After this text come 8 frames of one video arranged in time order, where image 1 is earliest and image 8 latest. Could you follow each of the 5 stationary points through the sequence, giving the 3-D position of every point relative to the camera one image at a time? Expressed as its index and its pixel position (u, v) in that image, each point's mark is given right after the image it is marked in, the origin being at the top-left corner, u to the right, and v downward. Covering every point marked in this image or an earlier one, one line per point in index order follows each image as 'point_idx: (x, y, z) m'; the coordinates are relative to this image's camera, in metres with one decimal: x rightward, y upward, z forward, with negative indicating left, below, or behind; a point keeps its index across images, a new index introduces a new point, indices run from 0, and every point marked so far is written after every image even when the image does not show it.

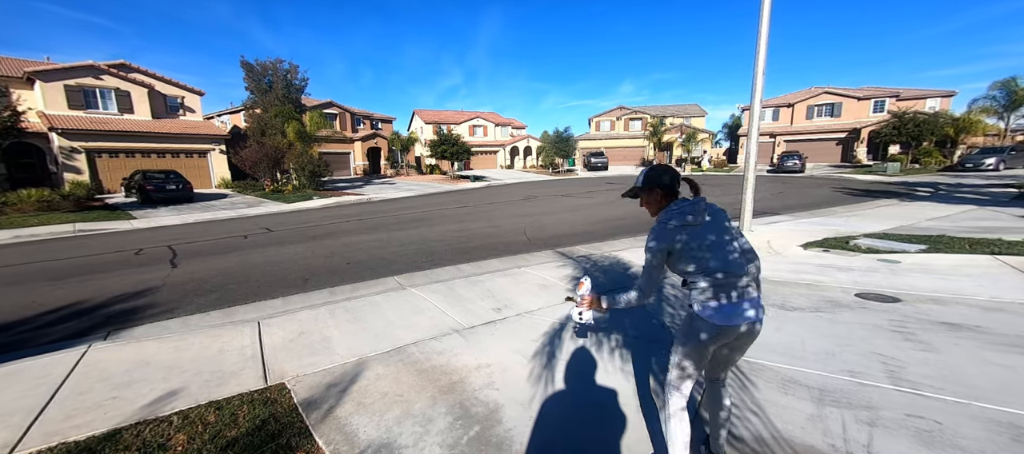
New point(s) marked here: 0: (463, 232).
0: (-1.2, -0.1, +10.2) m
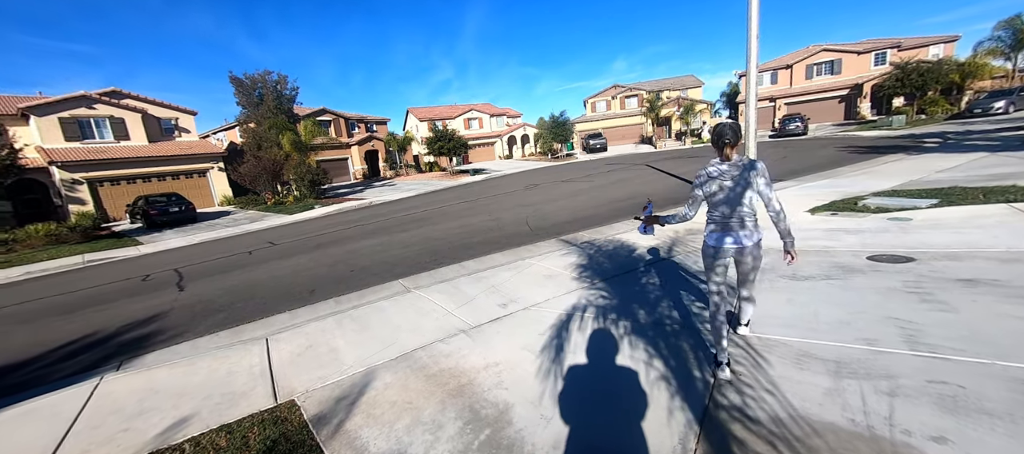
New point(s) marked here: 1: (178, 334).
0: (-1.1, 0.0, +10.1) m
1: (-3.9, -1.3, +4.8) m
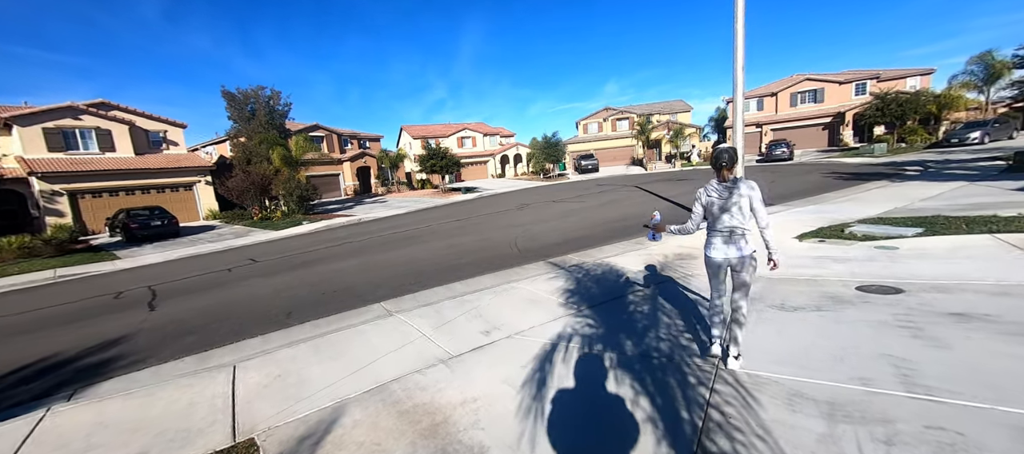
0: (-1.4, -0.5, +10.0) m
1: (-4.1, -1.5, +4.5) m
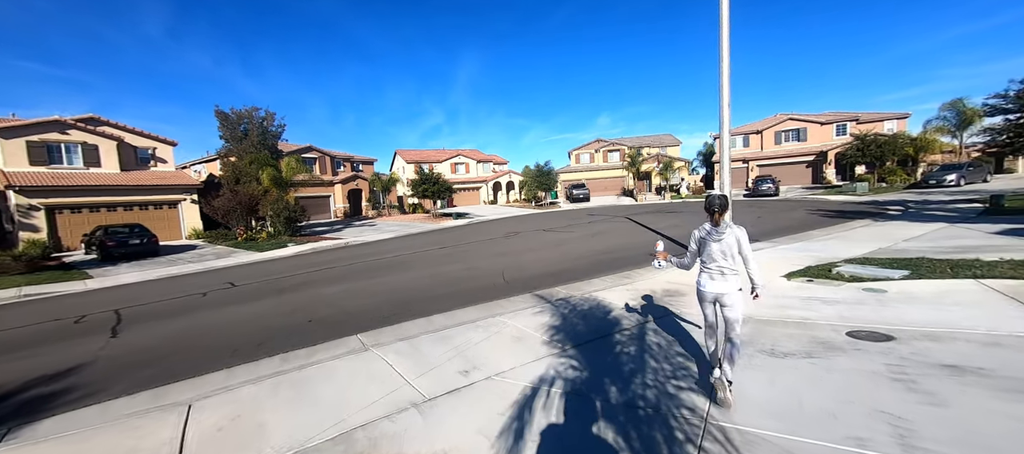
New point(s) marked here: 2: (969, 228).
0: (-1.7, -1.2, +9.8) m
1: (-4.3, -1.7, +4.2) m
2: (+12.6, 0.0, +11.4) m
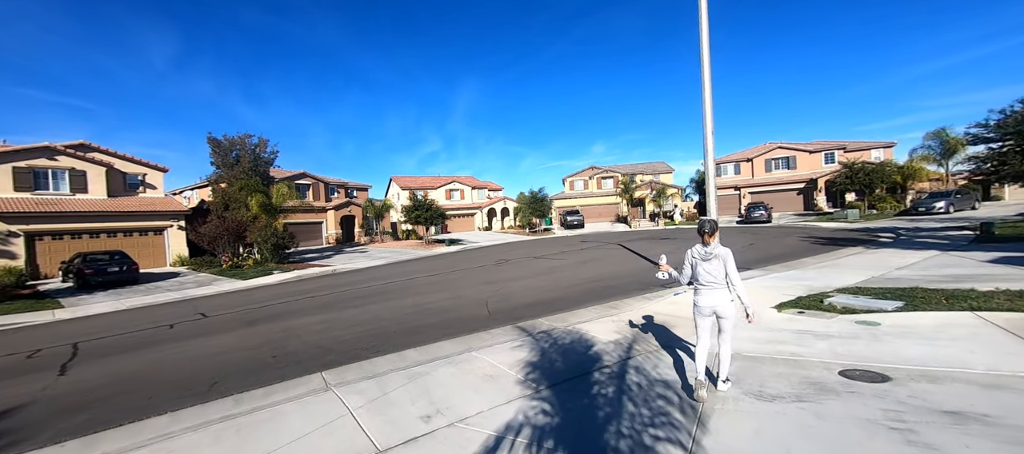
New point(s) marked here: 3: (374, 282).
0: (-2.1, -1.8, +9.4) m
1: (-4.6, -2.0, +3.8) m
2: (+12.2, -0.8, +11.2) m
3: (-5.0, -2.0, +14.9) m
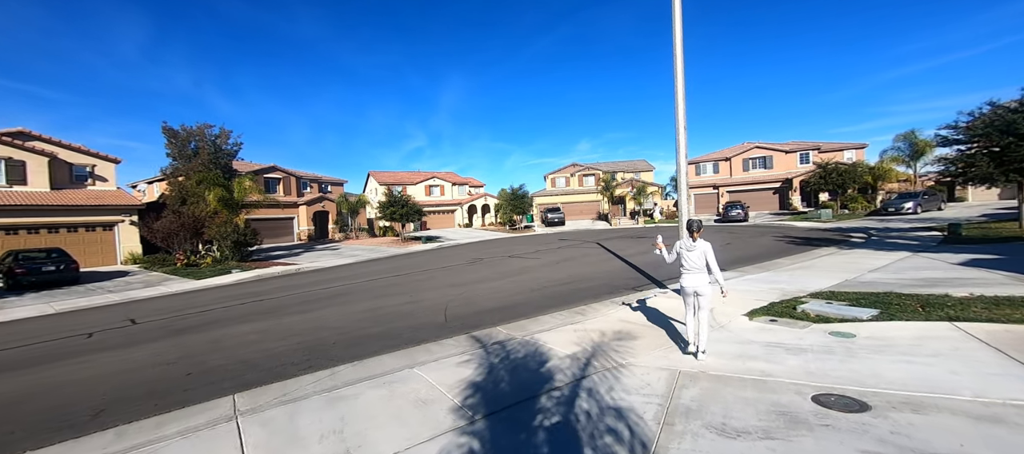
0: (-2.9, -1.8, +8.7) m
1: (-5.2, -2.0, +3.0) m
2: (+11.3, -0.8, +11.1) m
3: (-6.1, -1.9, +14.0) m
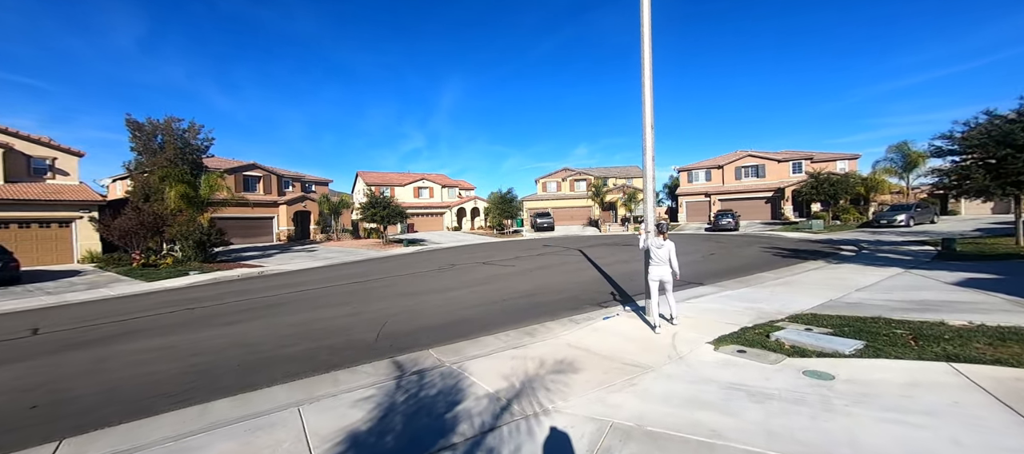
0: (-3.9, -1.9, +7.7) m
1: (-6.1, -2.0, +2.0) m
2: (+10.3, -1.2, +10.3) m
3: (-7.1, -2.0, +13.0) m
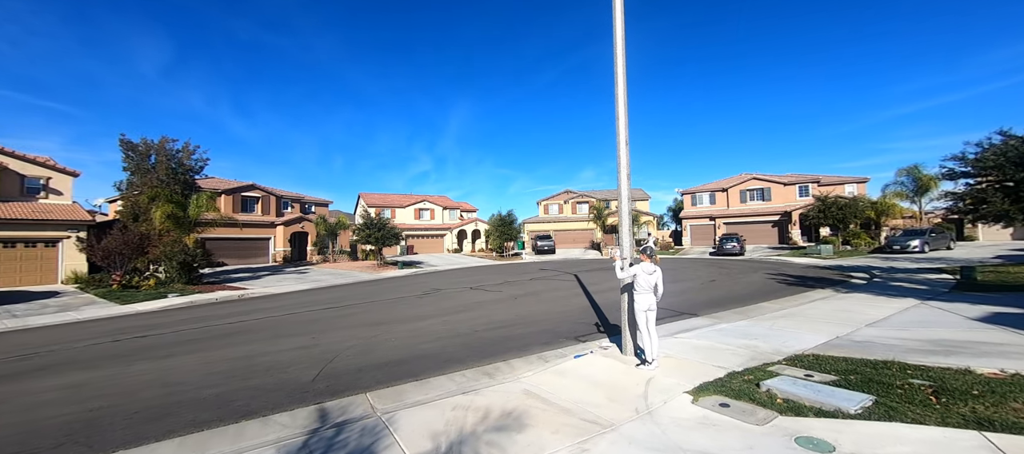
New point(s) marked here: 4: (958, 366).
0: (-4.5, -2.3, +7.0) m
1: (-6.9, -2.0, +1.3) m
2: (+9.8, -1.9, +9.3) m
3: (-7.6, -2.6, +12.3) m
4: (+5.7, -1.8, +5.3) m
